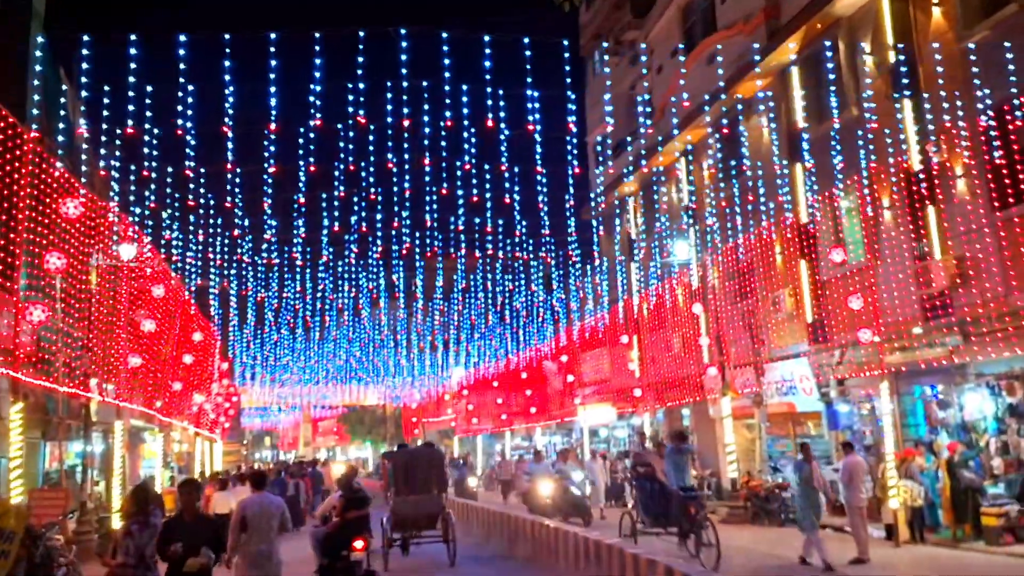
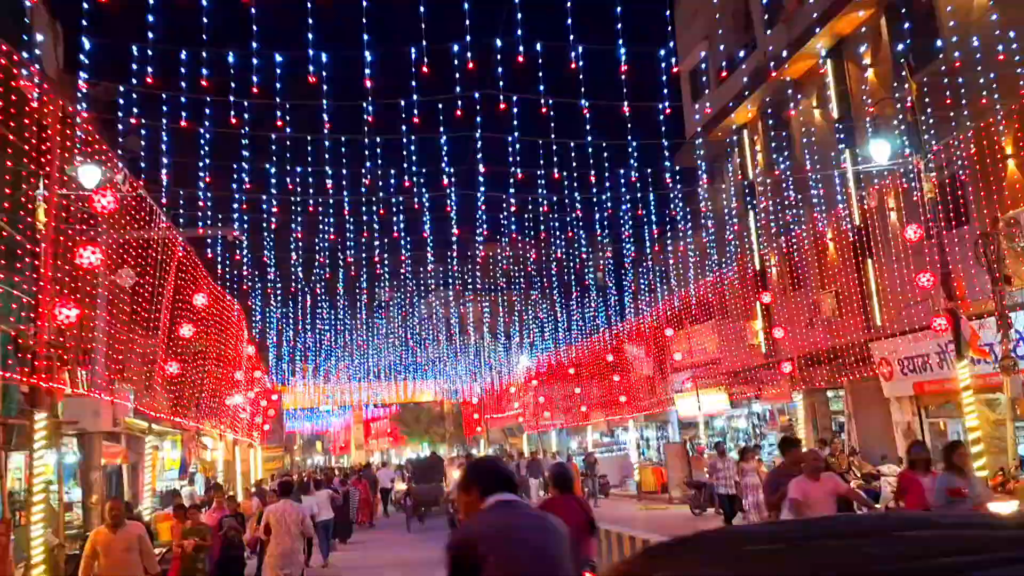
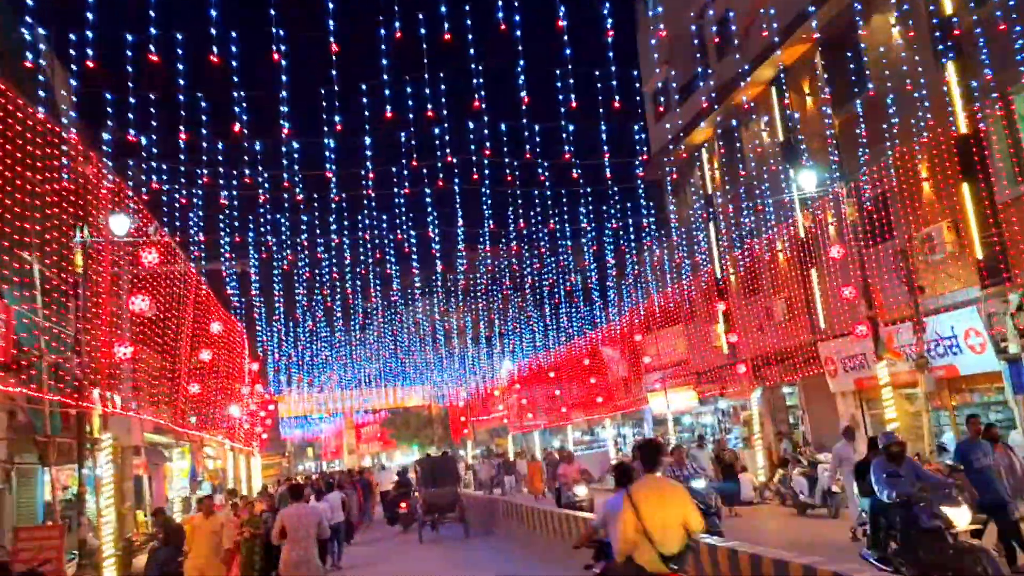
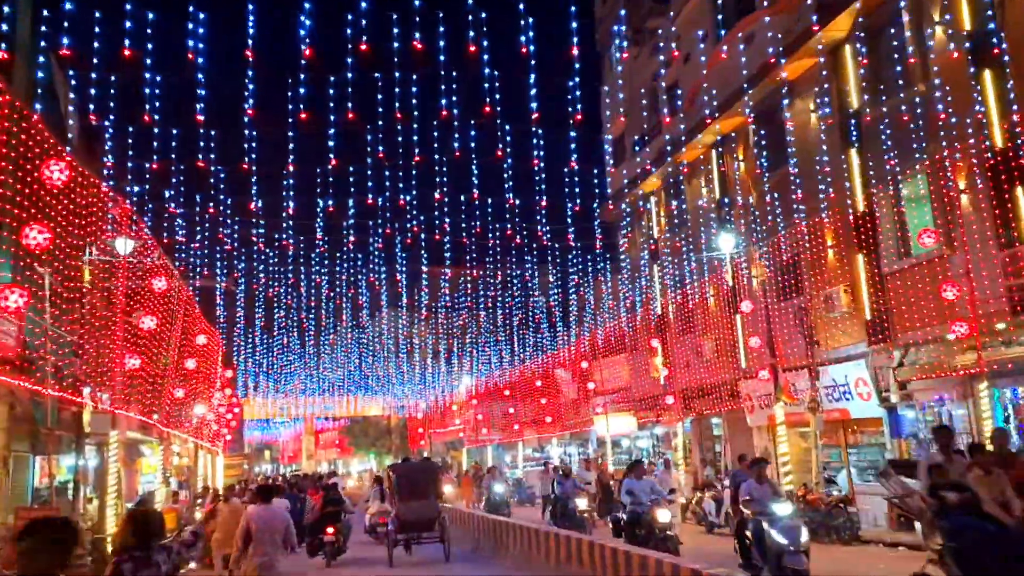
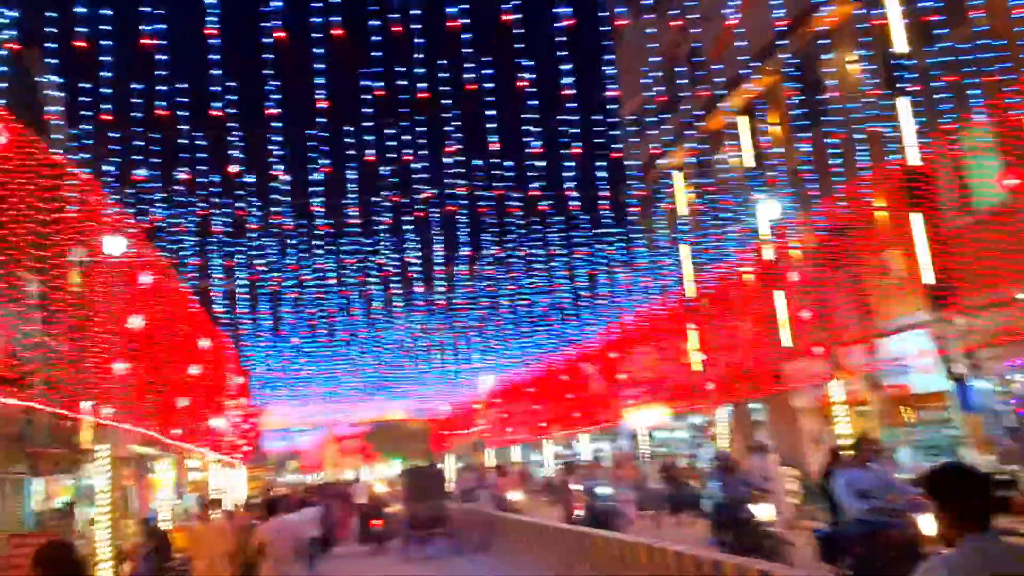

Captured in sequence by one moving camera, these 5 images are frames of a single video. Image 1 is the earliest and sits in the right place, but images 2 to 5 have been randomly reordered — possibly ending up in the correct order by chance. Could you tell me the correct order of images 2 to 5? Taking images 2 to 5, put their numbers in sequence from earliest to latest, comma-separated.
4, 5, 3, 2
